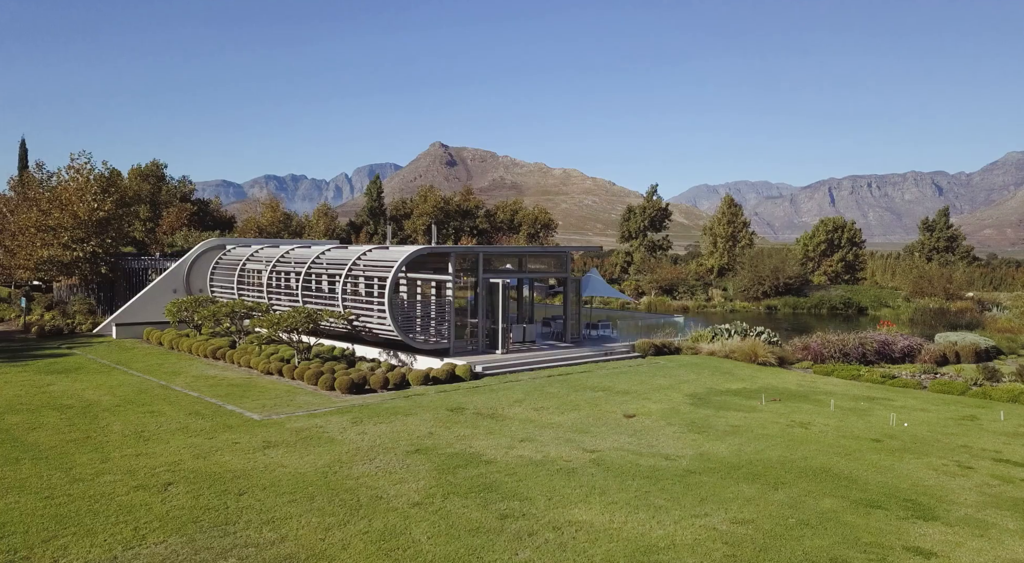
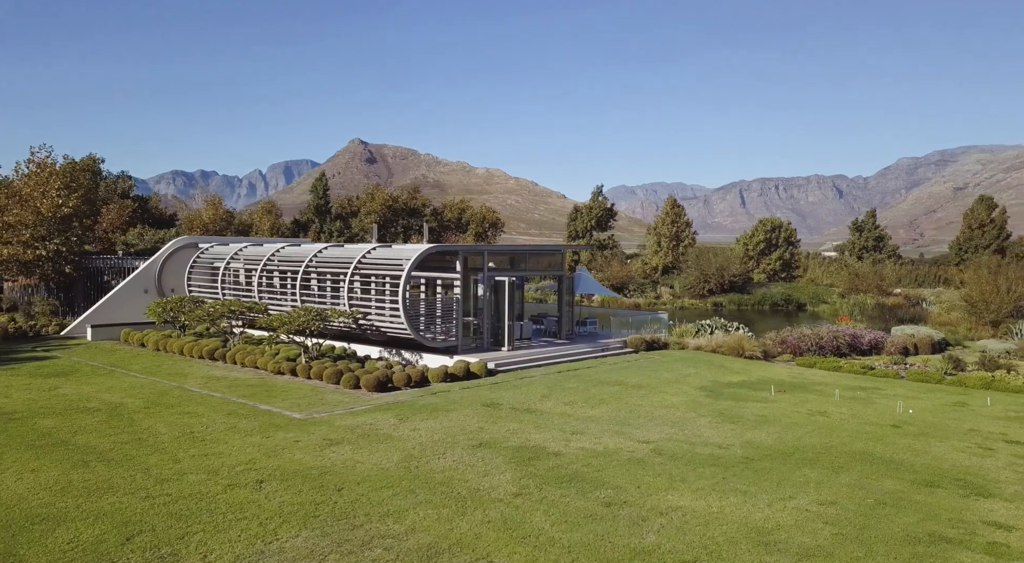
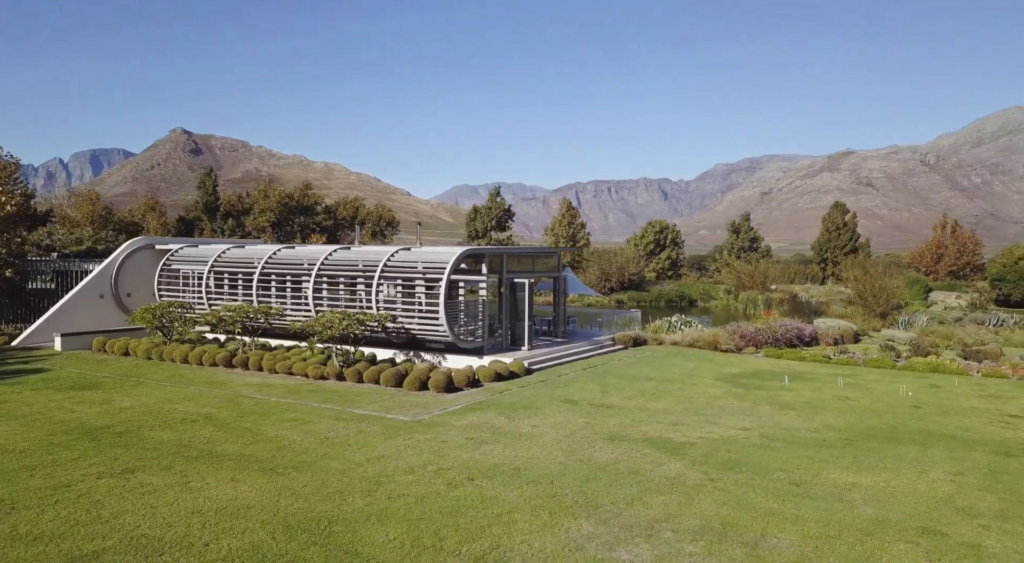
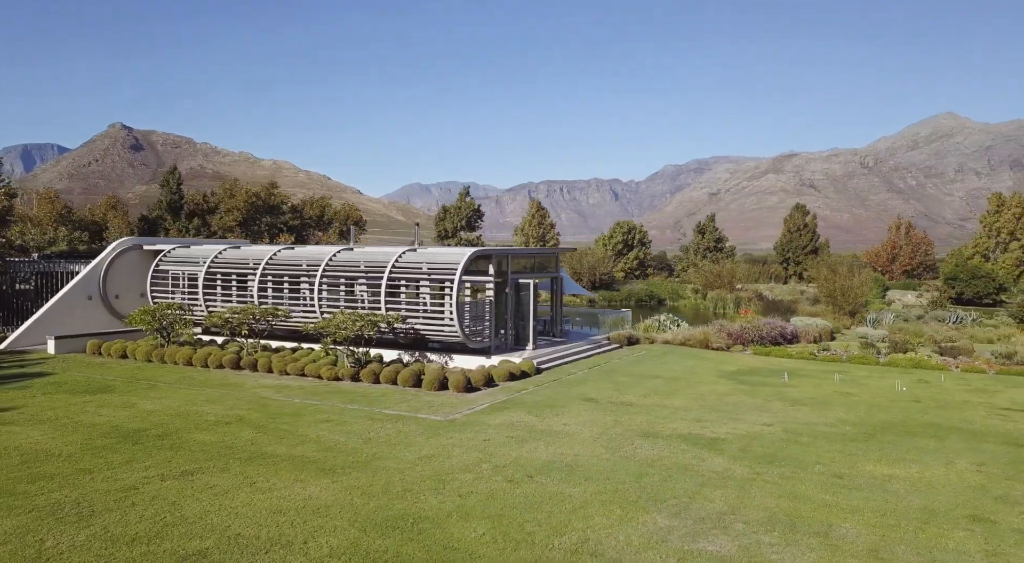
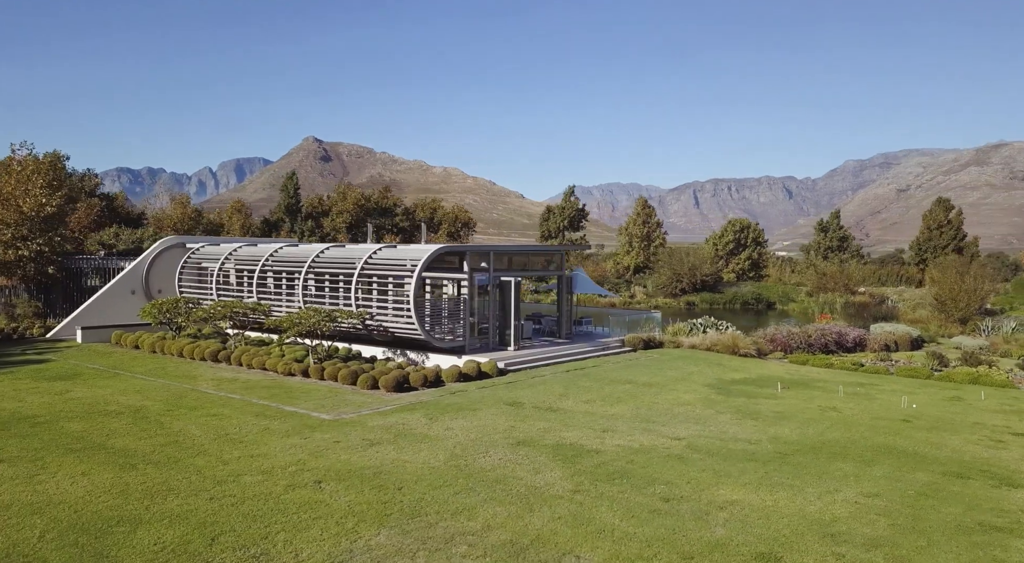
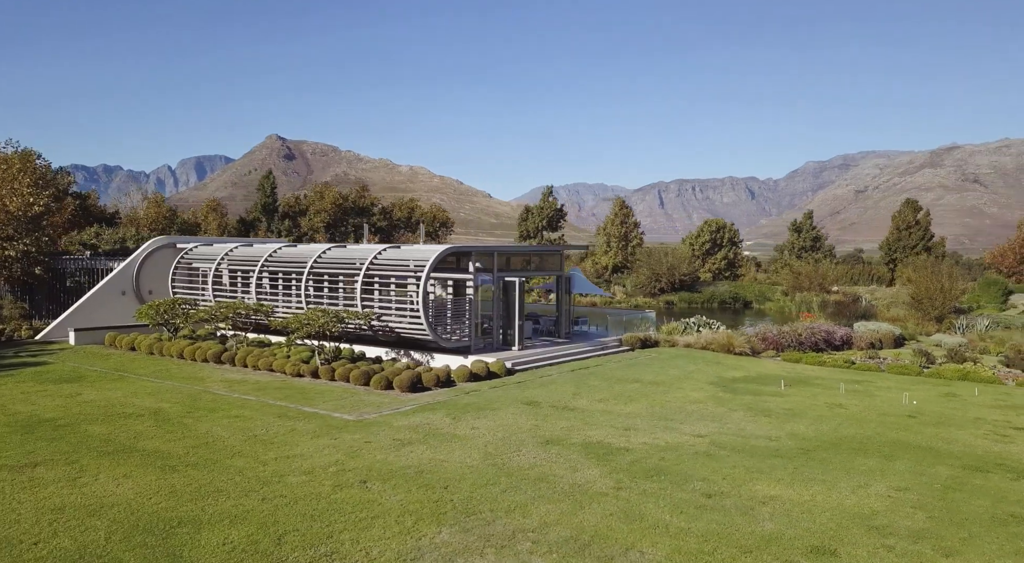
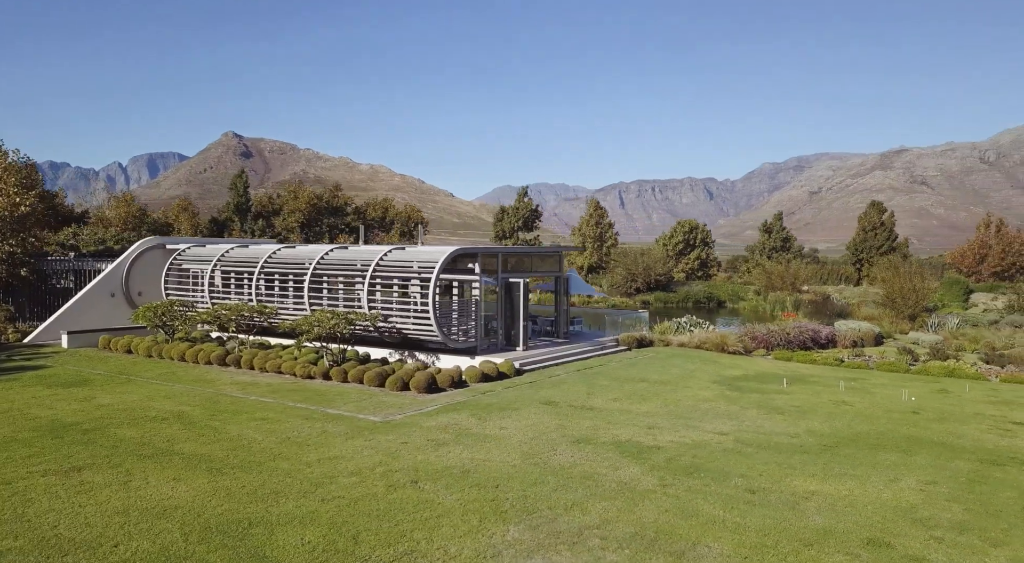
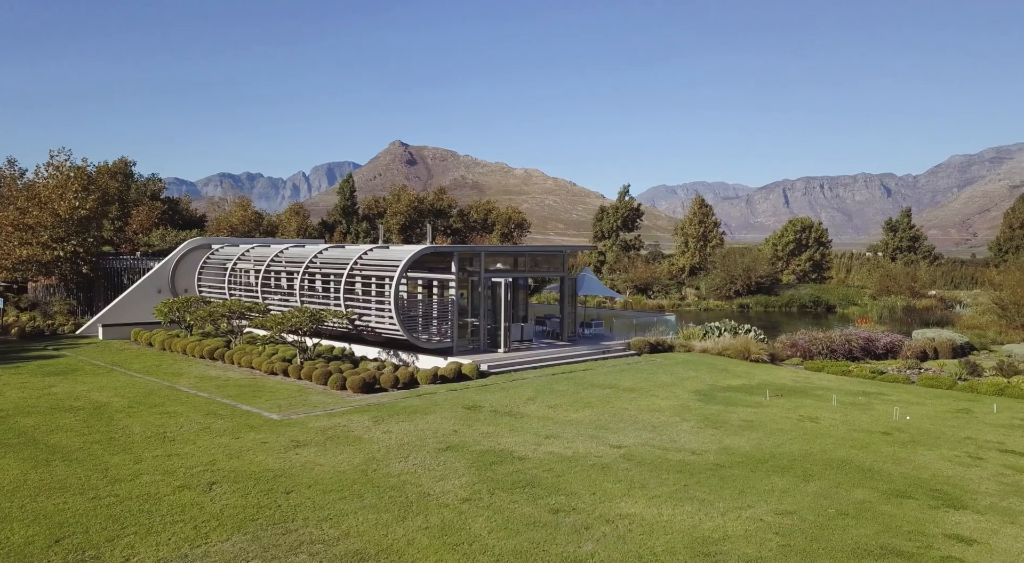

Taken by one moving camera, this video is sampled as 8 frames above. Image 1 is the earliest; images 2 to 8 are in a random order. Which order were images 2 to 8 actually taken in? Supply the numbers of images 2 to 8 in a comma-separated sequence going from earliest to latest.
8, 2, 5, 6, 7, 3, 4
